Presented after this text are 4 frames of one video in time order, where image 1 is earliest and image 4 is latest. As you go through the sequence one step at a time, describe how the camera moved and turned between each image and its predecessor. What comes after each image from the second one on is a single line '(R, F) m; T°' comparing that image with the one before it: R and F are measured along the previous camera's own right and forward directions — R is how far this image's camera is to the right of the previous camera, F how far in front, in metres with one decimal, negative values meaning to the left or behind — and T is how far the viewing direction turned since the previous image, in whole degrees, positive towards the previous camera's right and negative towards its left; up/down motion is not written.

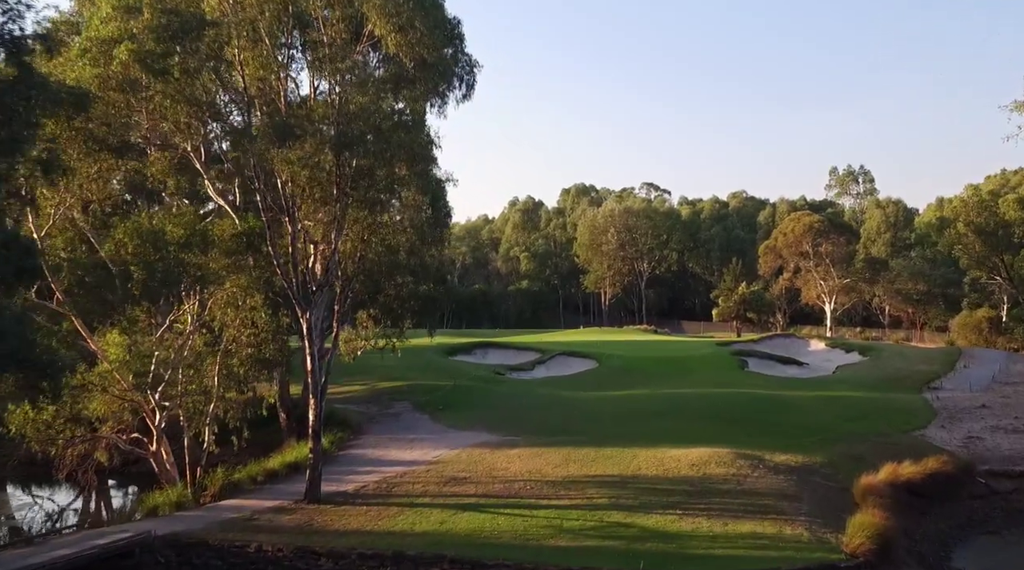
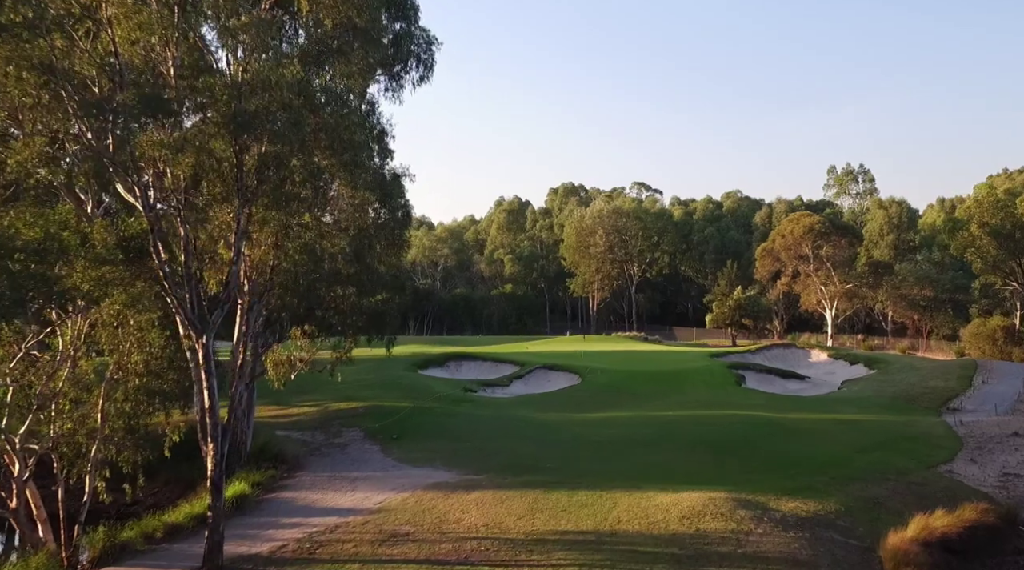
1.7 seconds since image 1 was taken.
(+0.8, +3.6) m; 0°
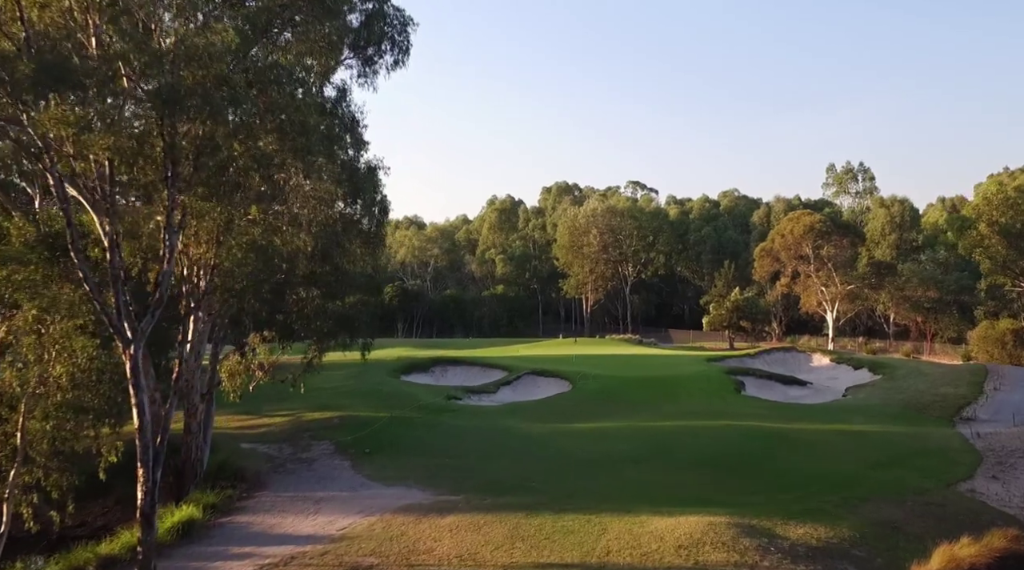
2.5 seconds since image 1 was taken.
(+0.4, +1.9) m; 0°
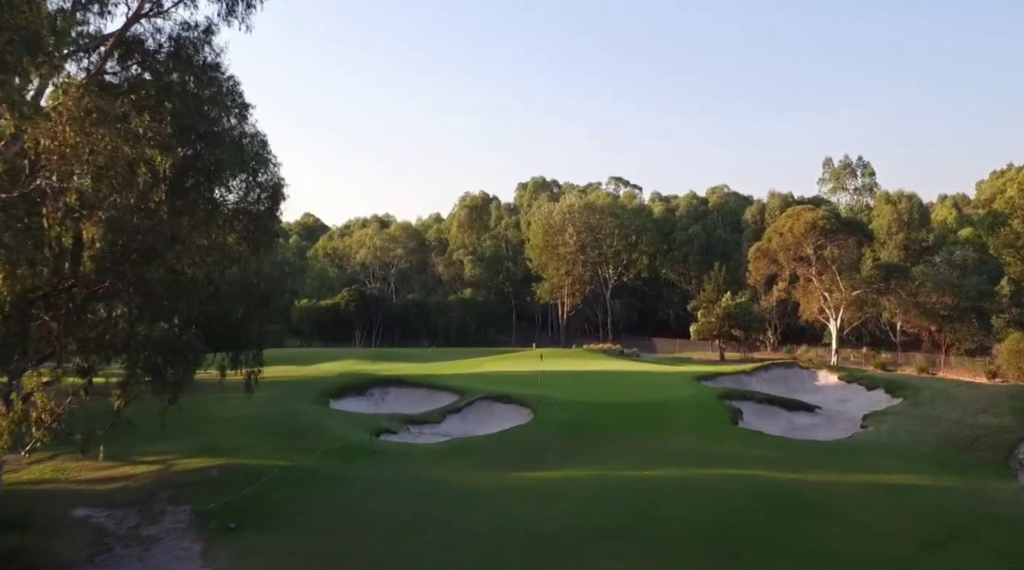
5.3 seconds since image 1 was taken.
(+1.3, +6.1) m; +1°
